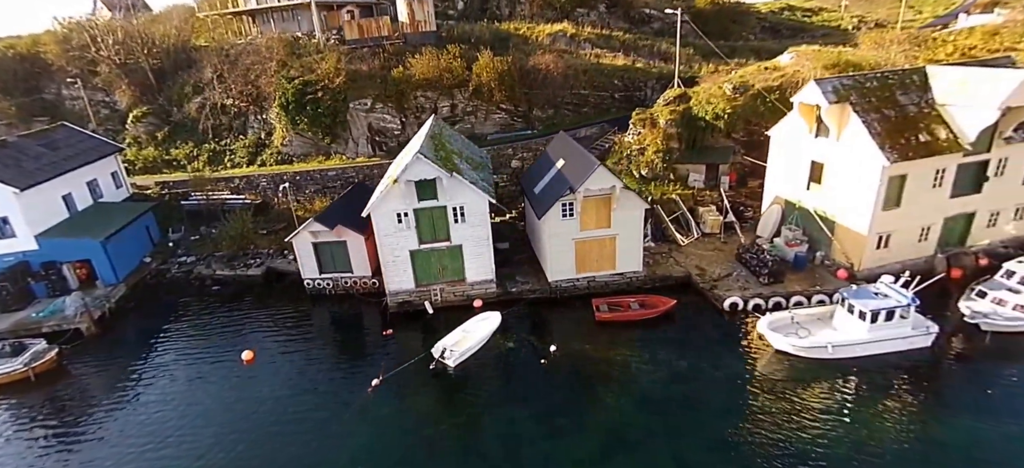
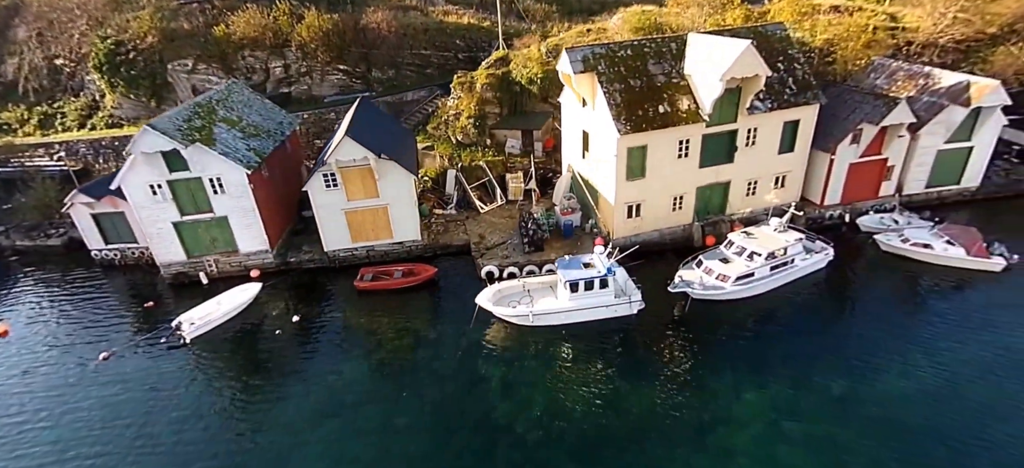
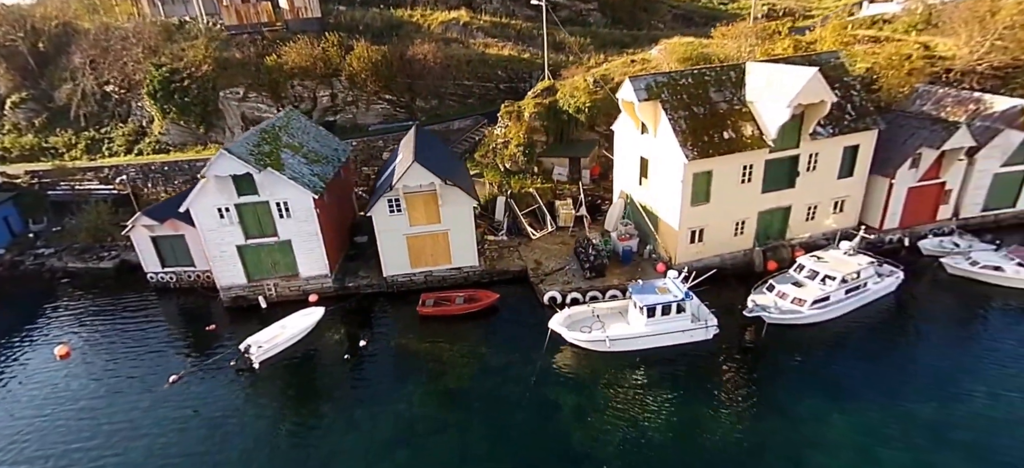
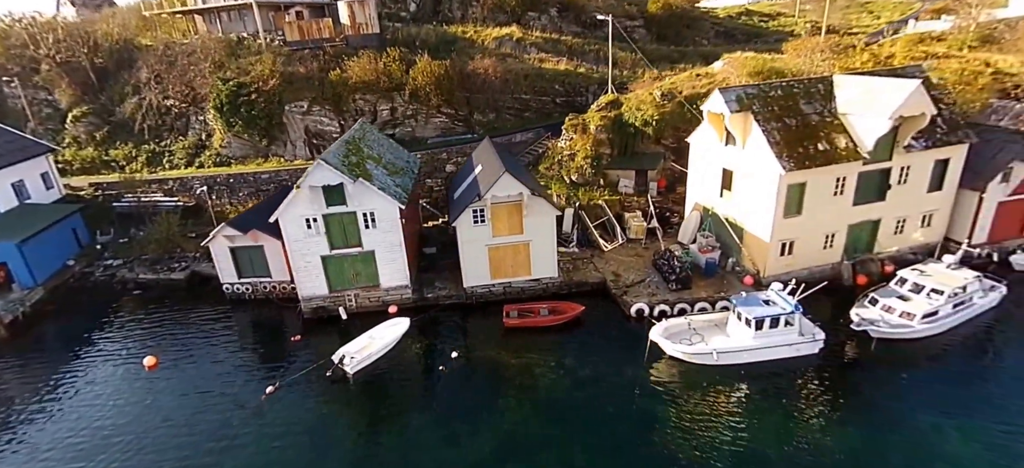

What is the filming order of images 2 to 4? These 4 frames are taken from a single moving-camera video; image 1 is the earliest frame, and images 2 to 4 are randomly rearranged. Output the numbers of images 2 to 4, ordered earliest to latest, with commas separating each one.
4, 3, 2
